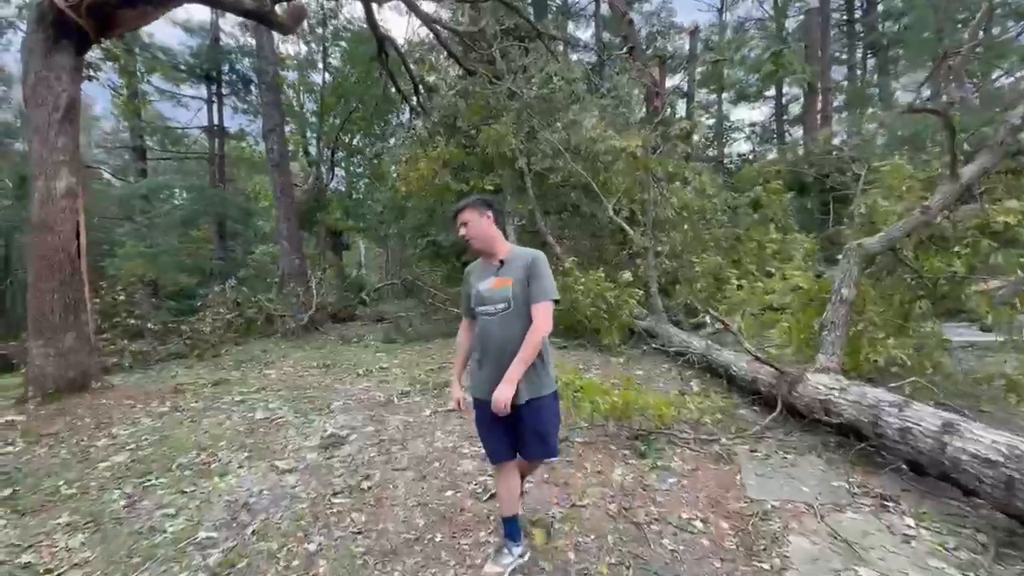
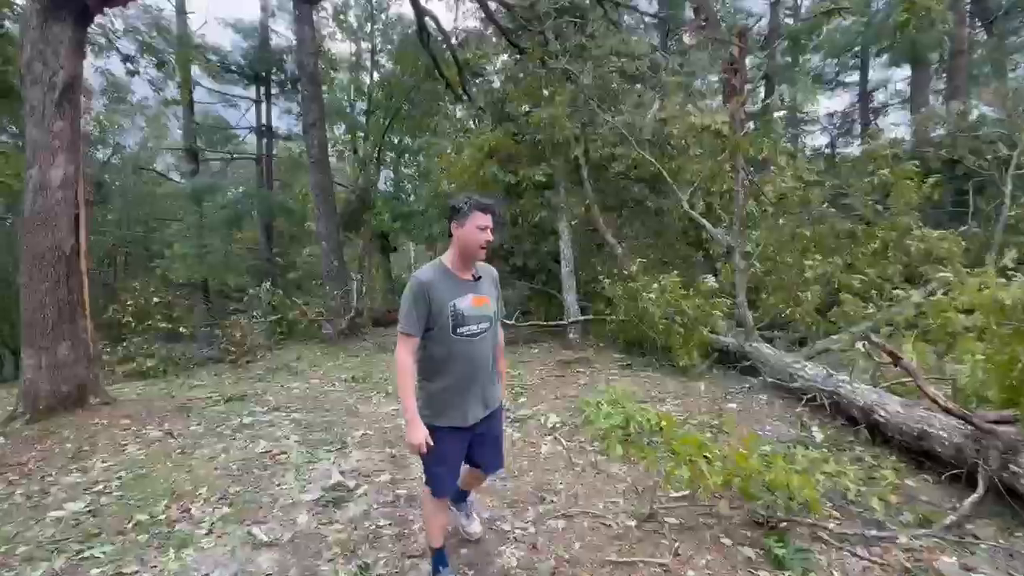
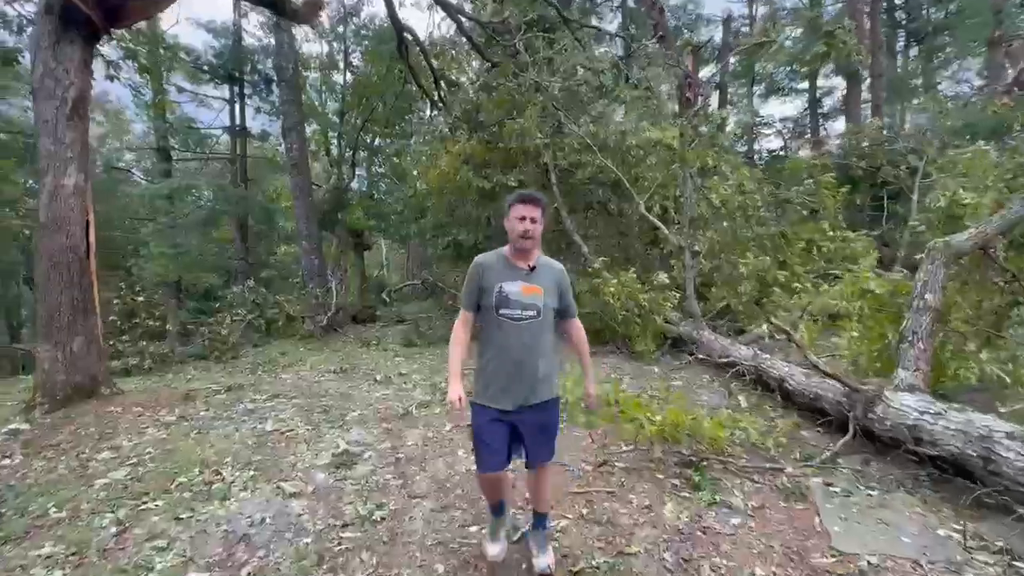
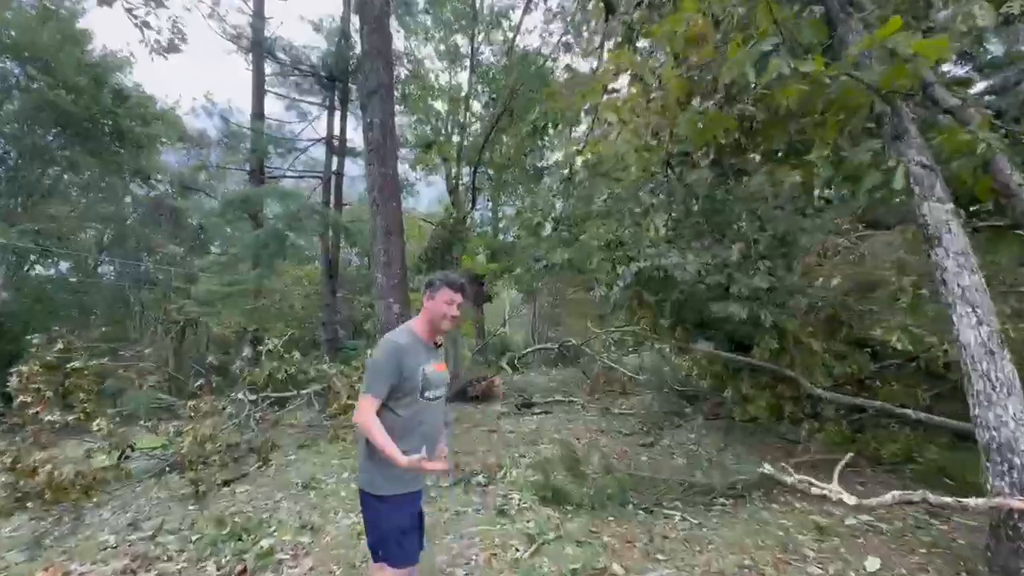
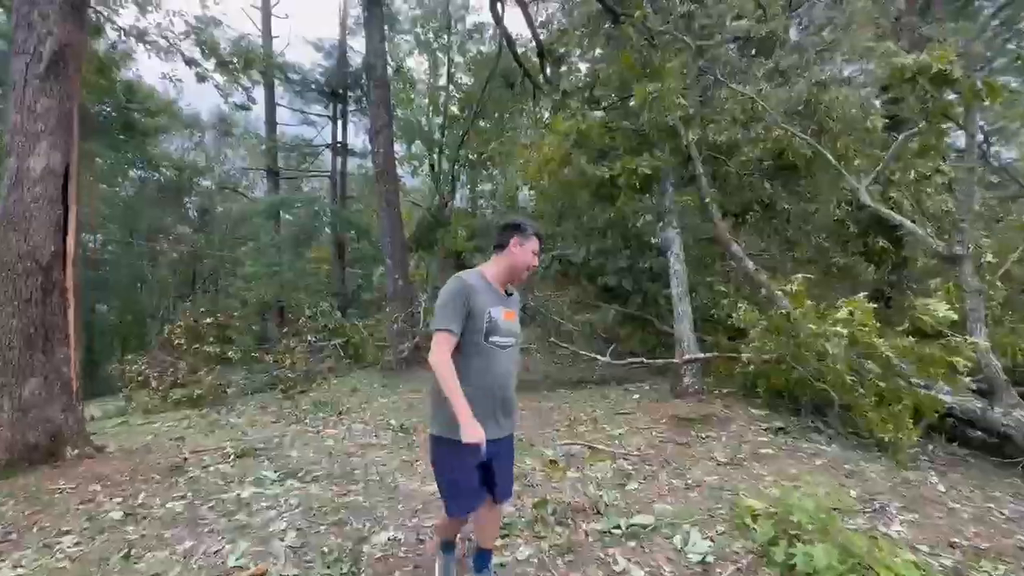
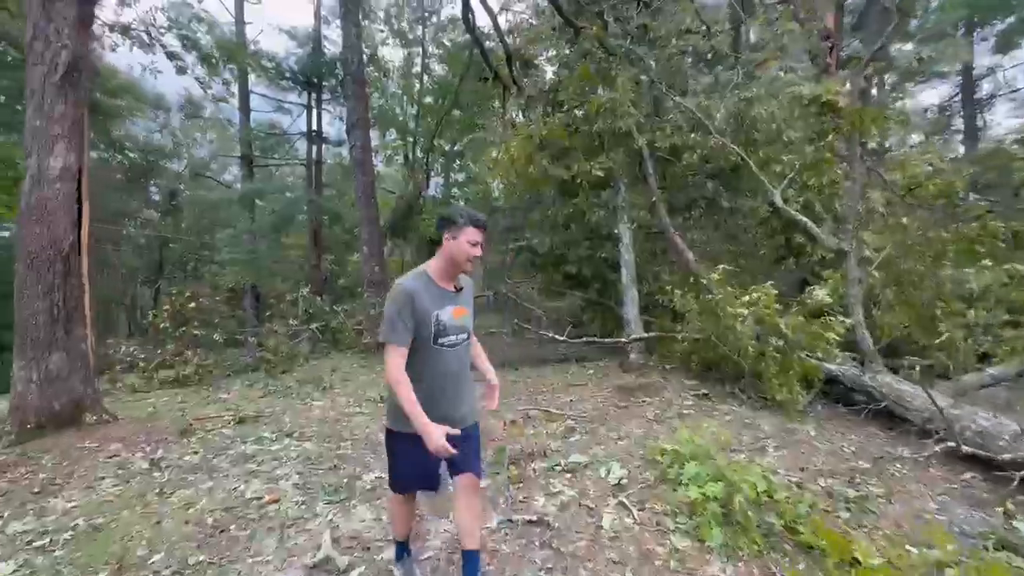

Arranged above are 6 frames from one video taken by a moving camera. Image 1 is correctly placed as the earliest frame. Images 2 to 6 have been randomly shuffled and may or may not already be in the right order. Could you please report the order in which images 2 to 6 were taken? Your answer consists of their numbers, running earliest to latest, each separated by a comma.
3, 2, 6, 5, 4
